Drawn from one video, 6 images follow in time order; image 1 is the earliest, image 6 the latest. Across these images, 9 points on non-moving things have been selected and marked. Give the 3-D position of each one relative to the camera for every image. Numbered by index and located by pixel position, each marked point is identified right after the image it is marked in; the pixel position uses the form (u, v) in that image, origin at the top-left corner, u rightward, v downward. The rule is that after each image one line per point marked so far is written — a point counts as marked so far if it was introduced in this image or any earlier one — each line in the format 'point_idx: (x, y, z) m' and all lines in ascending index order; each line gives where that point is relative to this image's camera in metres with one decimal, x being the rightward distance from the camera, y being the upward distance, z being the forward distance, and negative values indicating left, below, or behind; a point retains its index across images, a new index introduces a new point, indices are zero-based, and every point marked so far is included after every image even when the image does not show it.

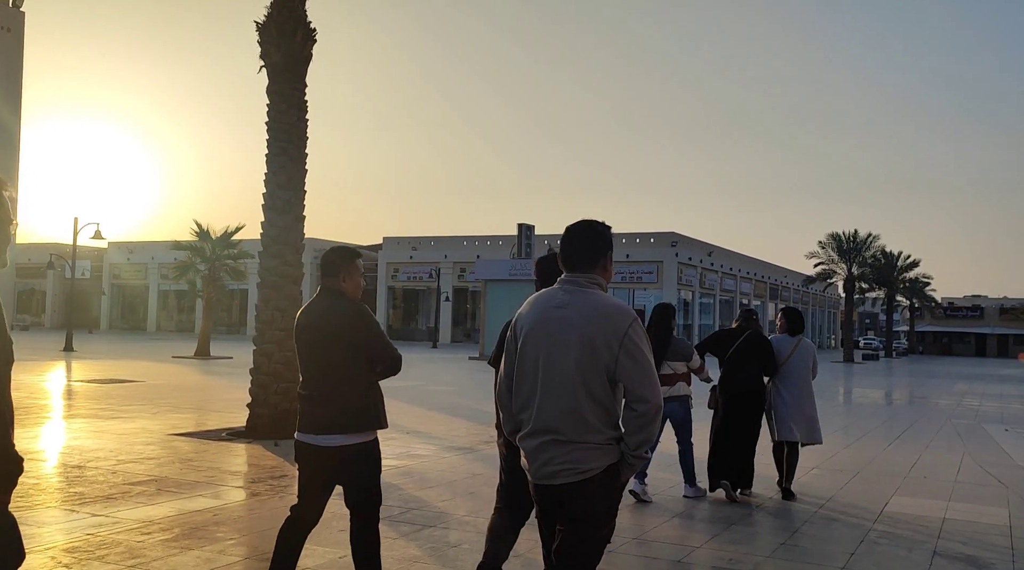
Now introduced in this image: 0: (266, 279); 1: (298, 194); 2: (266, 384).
0: (-2.5, 0.0, +9.9) m
1: (-2.2, +0.9, +10.1) m
2: (-2.5, -1.0, +9.7) m
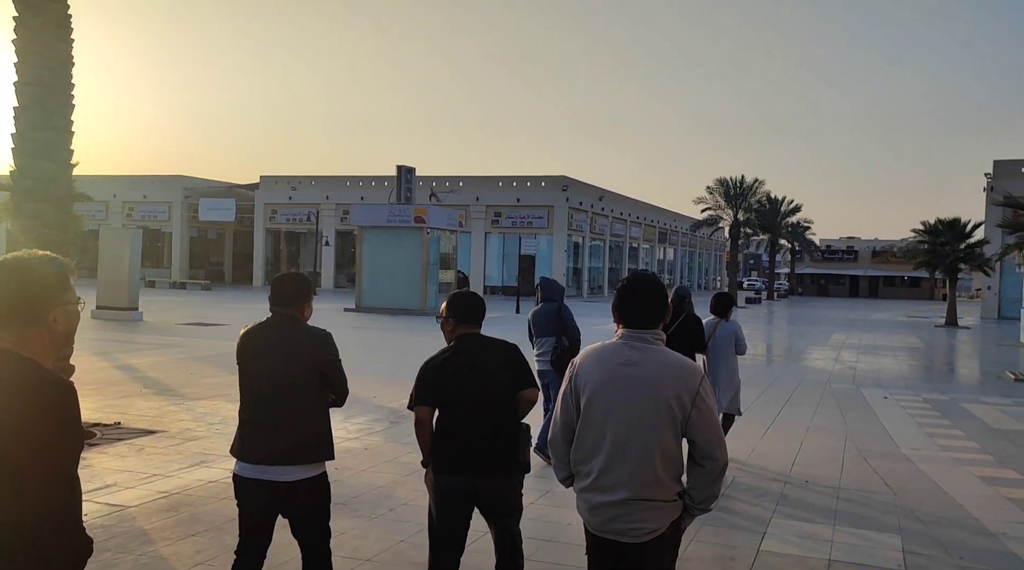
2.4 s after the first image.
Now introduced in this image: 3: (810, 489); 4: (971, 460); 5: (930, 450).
0: (-4.0, +0.3, +8.1) m
1: (-3.7, +1.2, +8.2) m
2: (-3.9, -0.7, +8.0) m
3: (+2.5, -1.7, +8.1) m
4: (+4.4, -1.7, +9.2) m
5: (+4.2, -1.7, +9.7) m
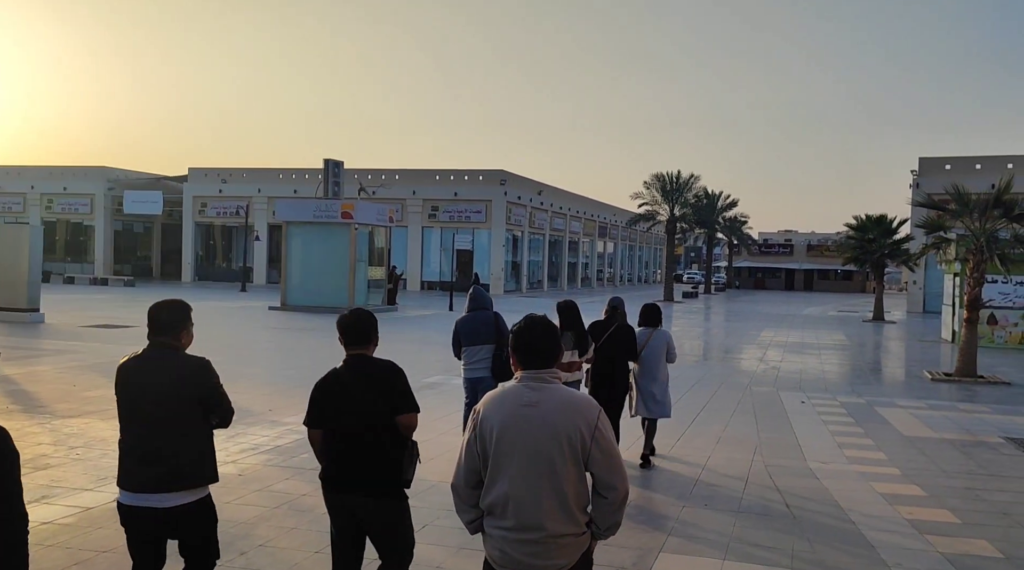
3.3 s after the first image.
0: (-4.9, +0.2, +7.4) m
1: (-4.6, +1.1, +7.5) m
2: (-4.8, -0.8, +7.2) m
3: (+1.6, -1.8, +7.8) m
4: (+3.4, -1.8, +9.0) m
5: (+3.2, -1.7, +9.5) m
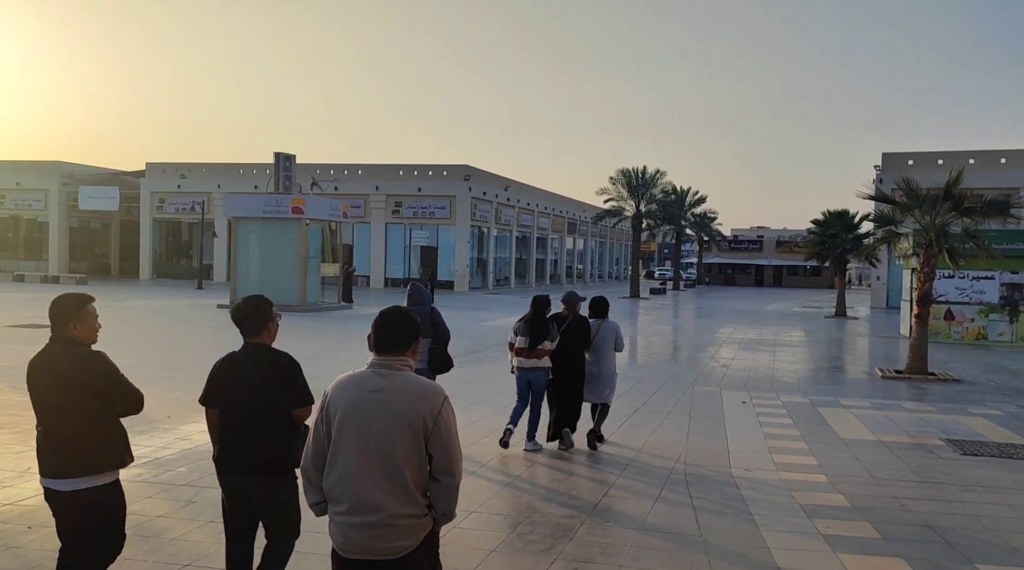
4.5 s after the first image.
0: (-5.7, +0.2, +6.6) m
1: (-5.4, +1.1, +6.7) m
2: (-5.6, -0.8, +6.5) m
3: (+0.8, -1.7, +7.2) m
4: (+2.5, -1.7, +8.4) m
5: (+2.3, -1.7, +8.9) m
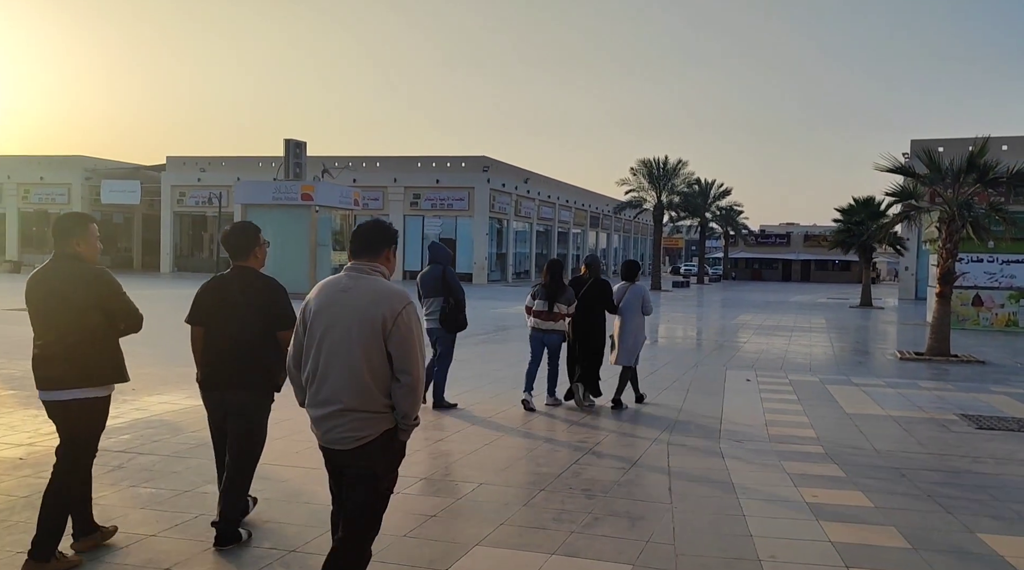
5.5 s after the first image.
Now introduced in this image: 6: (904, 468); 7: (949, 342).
0: (-6.0, +0.6, +6.1) m
1: (-5.8, +1.5, +6.3) m
2: (-5.9, -0.5, +6.0) m
3: (+0.5, -1.4, +6.5) m
4: (+2.3, -1.3, +7.7) m
5: (+2.1, -1.3, +8.2) m
6: (+2.9, -1.4, +7.2) m
7: (+7.6, -1.0, +16.9) m
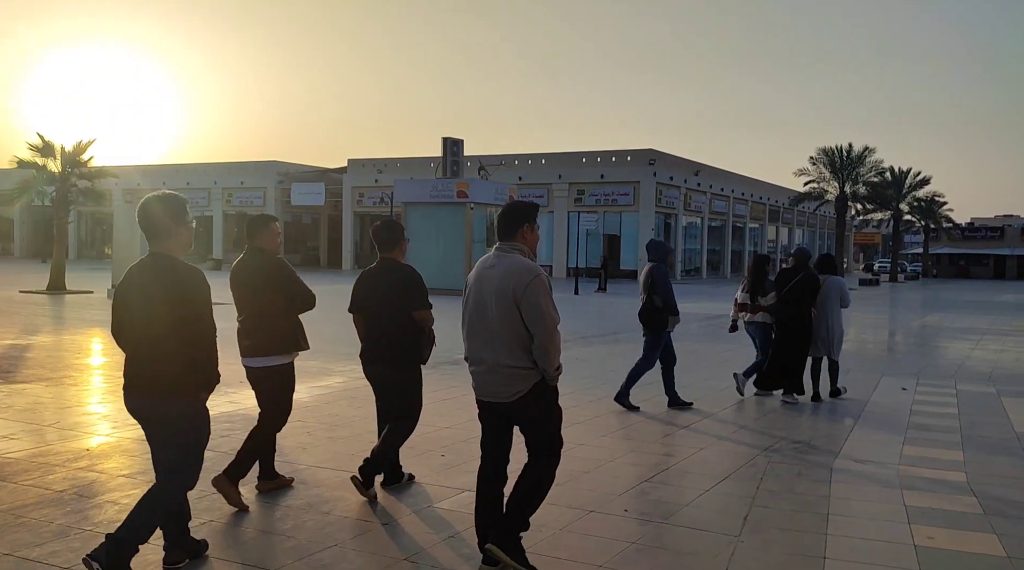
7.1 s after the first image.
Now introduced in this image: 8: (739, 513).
0: (-5.7, +0.7, +6.4) m
1: (-5.4, +1.6, +6.5) m
2: (-5.6, -0.4, +6.3) m
3: (+0.7, -1.3, +5.6) m
4: (+2.8, -1.3, +6.4) m
5: (+2.7, -1.3, +6.9) m
6: (+3.3, -1.3, +5.7) m
7: (+9.8, -0.9, +14.3) m
8: (+1.3, -1.3, +5.4) m
